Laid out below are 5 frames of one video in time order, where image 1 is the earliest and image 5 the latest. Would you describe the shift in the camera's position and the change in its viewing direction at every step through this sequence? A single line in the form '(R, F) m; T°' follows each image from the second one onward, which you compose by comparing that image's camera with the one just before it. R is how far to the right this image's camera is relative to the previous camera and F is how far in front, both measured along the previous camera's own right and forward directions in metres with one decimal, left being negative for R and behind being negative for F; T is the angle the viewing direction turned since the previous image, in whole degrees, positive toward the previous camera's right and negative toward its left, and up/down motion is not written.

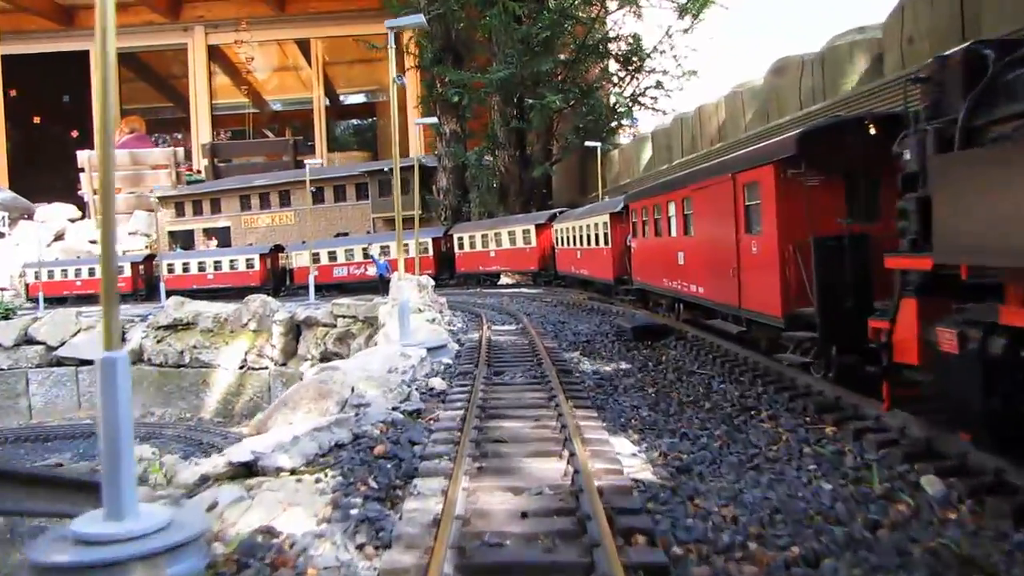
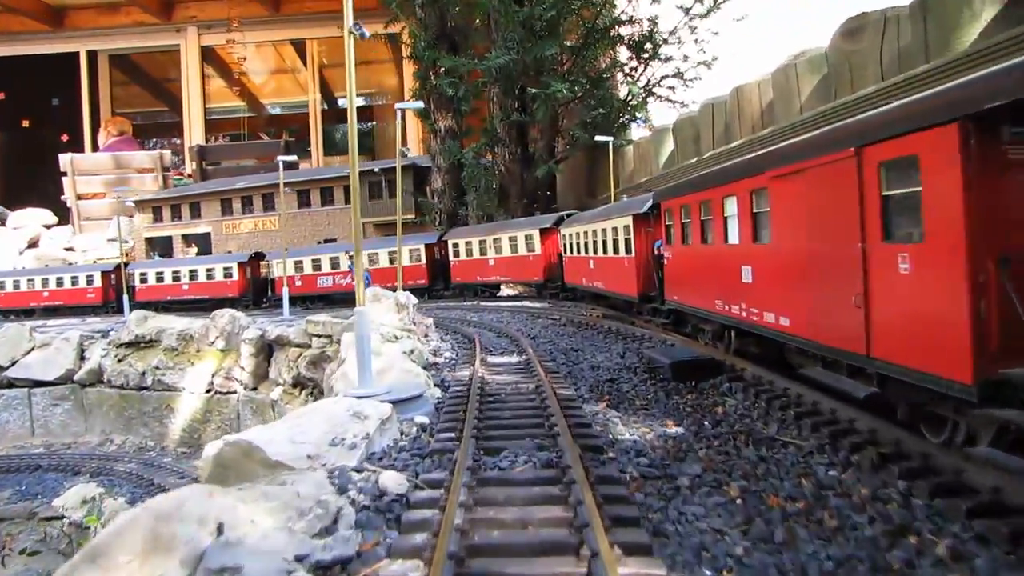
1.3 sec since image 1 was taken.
(0.0, +3.6) m; 0°
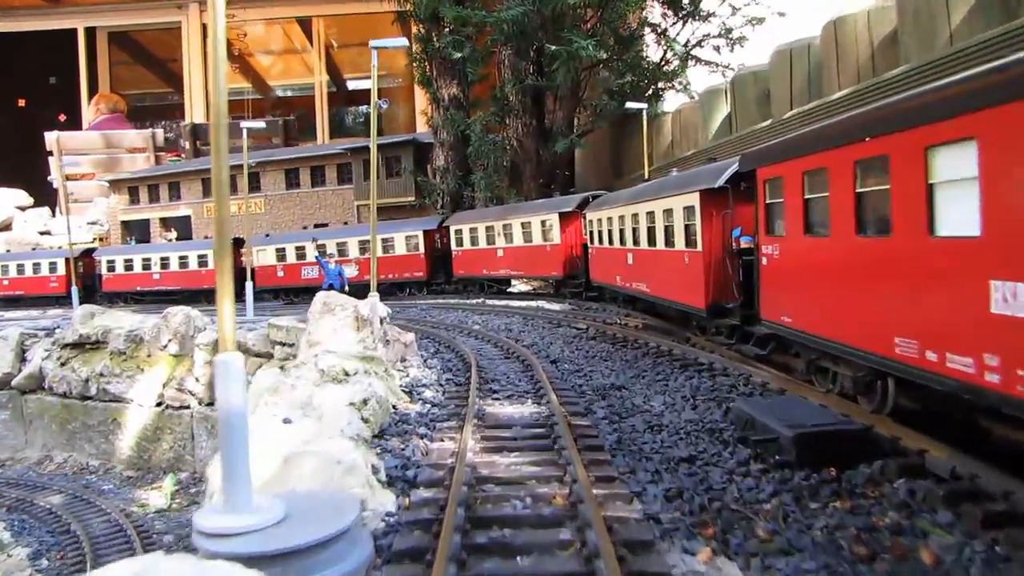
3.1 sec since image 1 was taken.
(0.0, +4.8) m; -1°
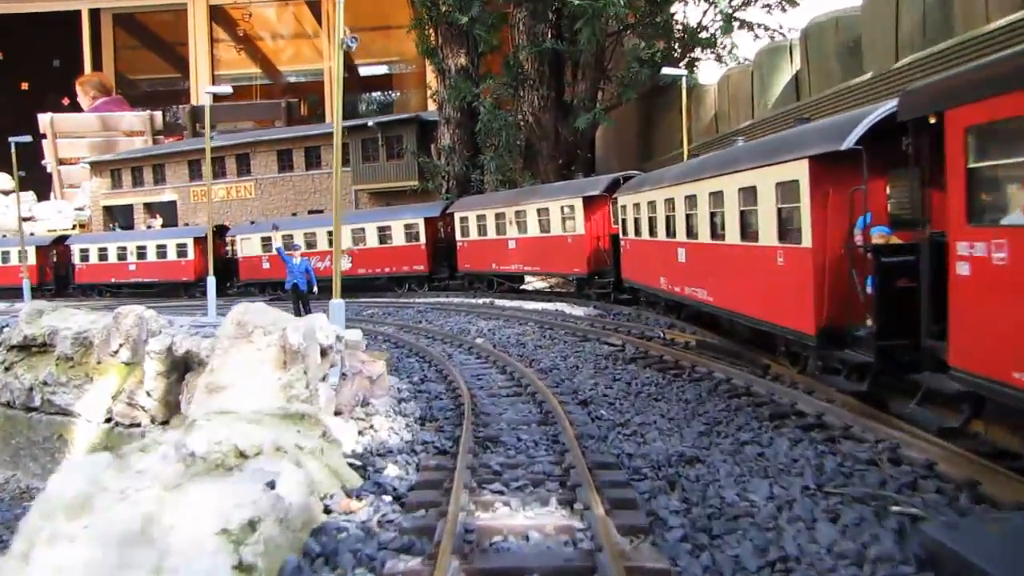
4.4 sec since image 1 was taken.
(0.0, +3.7) m; -1°
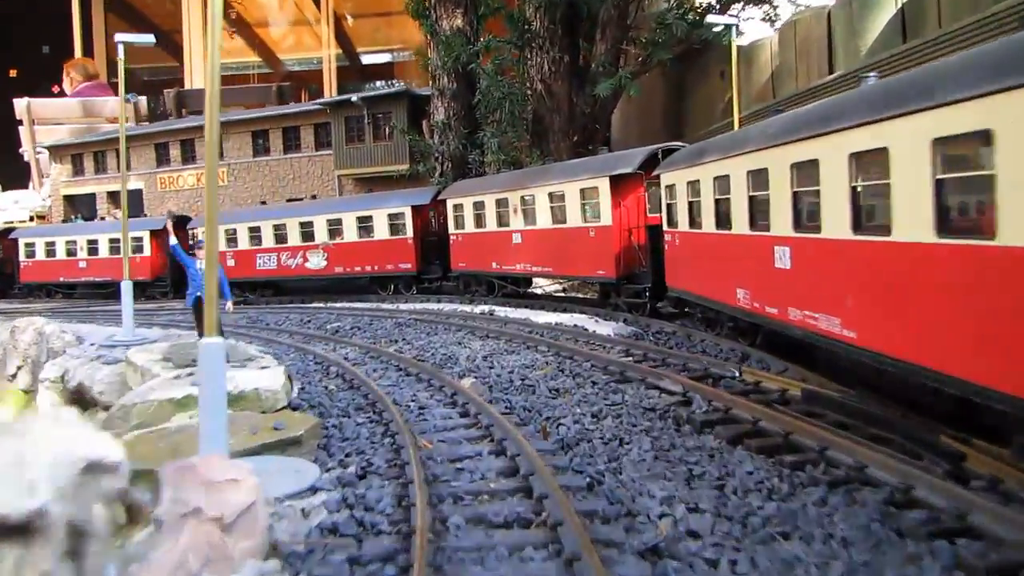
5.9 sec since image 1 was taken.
(0.0, +4.3) m; 0°
